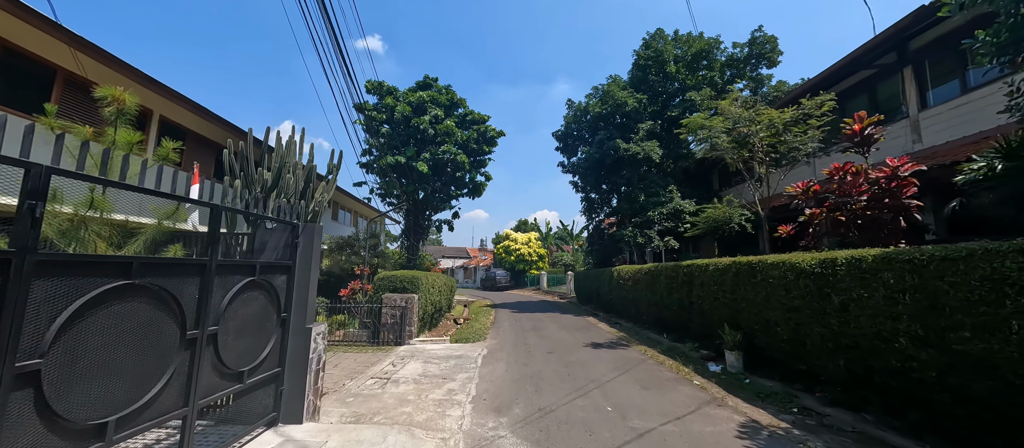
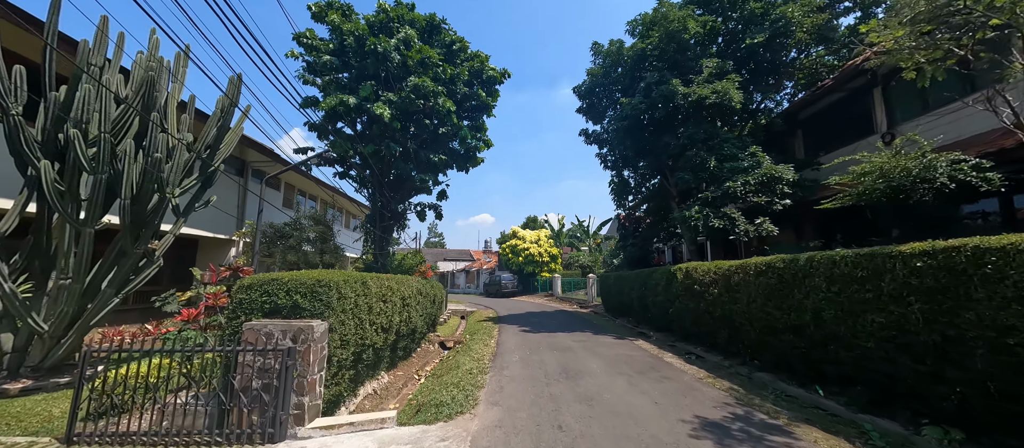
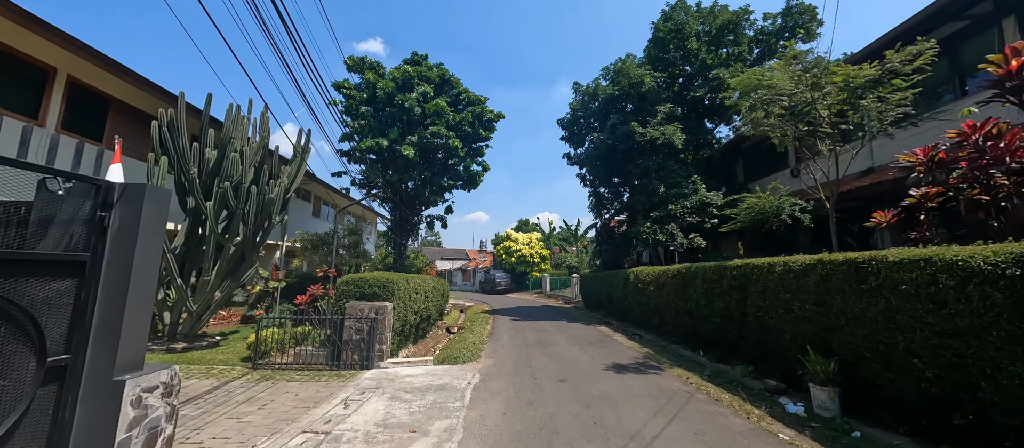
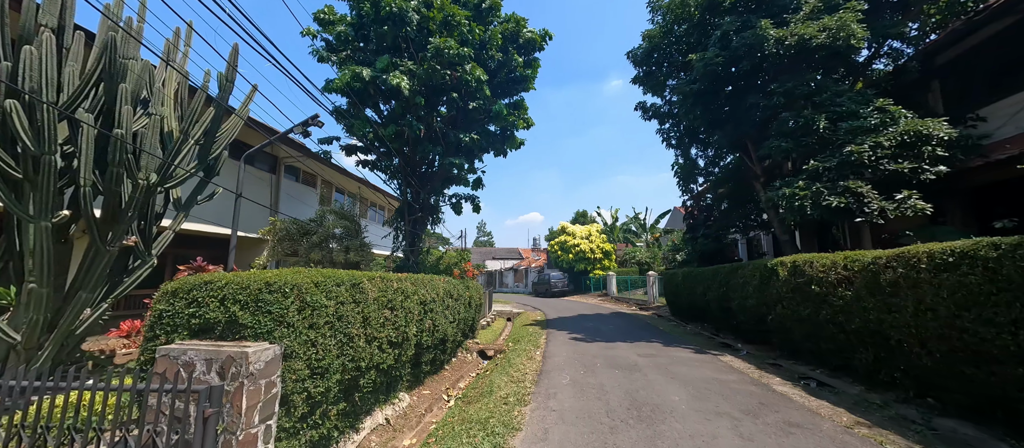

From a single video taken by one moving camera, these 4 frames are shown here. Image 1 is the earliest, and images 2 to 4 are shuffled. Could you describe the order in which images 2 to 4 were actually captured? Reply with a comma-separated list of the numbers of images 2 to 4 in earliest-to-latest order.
3, 2, 4
